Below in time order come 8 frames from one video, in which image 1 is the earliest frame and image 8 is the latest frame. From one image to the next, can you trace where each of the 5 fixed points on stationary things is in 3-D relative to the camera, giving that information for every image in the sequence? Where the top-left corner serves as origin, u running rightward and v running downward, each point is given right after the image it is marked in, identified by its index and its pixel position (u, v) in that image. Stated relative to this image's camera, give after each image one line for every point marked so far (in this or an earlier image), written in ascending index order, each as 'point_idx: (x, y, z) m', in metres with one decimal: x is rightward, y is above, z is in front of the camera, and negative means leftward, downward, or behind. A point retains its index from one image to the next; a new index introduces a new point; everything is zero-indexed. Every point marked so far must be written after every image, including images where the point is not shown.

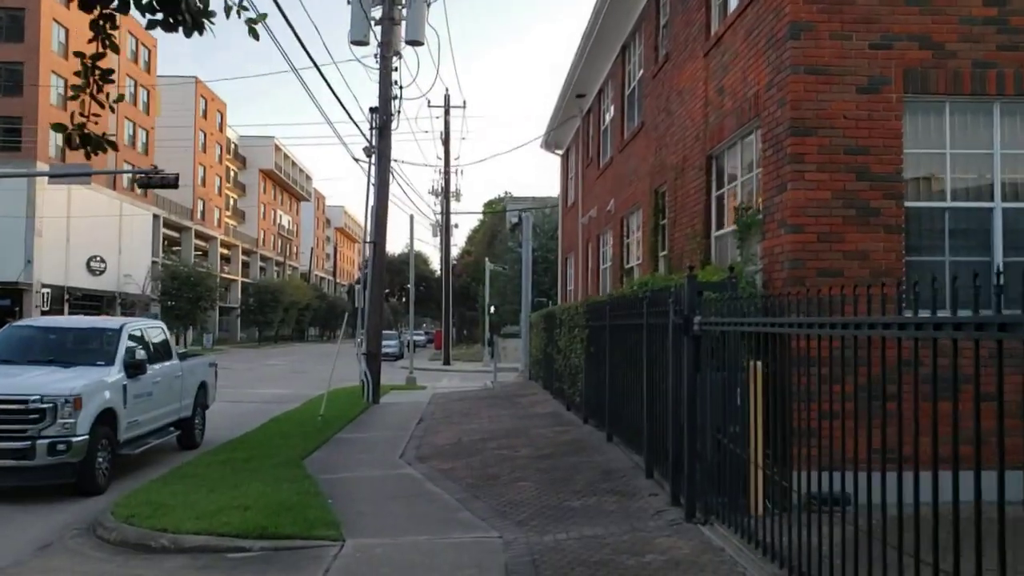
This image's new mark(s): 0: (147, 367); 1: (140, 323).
0: (-5.1, -1.1, +13.4) m
1: (-5.4, -0.5, +13.8) m
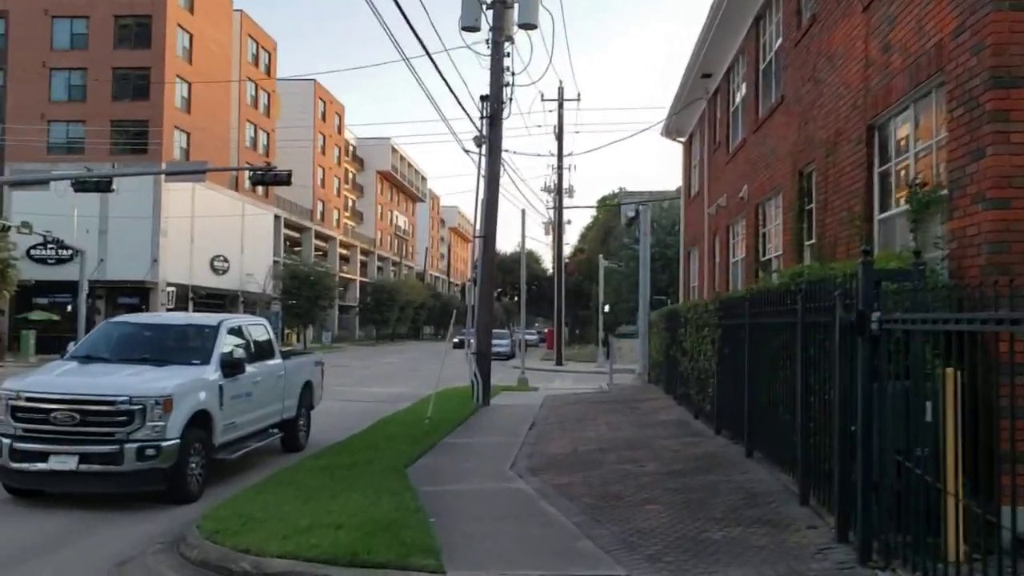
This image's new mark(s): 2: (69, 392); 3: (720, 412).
0: (-3.5, -1.0, +12.6) m
1: (-3.8, -0.4, +13.1) m
2: (-4.7, -1.1, +10.1) m
3: (+2.9, -1.7, +13.2) m
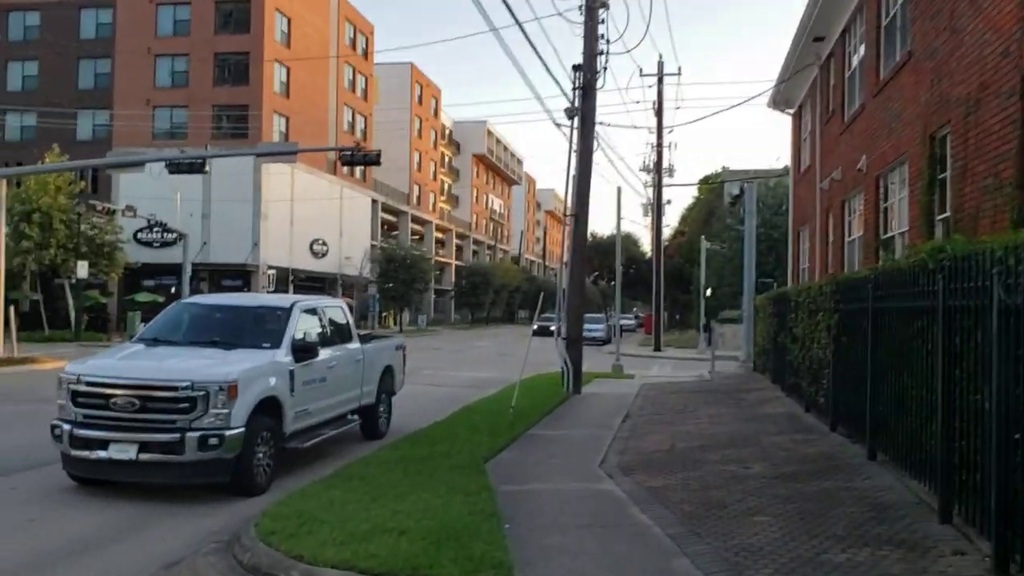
0: (-2.4, -0.8, +11.9) m
1: (-2.6, -0.1, +12.4) m
2: (-3.9, -0.9, +9.6) m
3: (+4.0, -1.5, +11.8) m
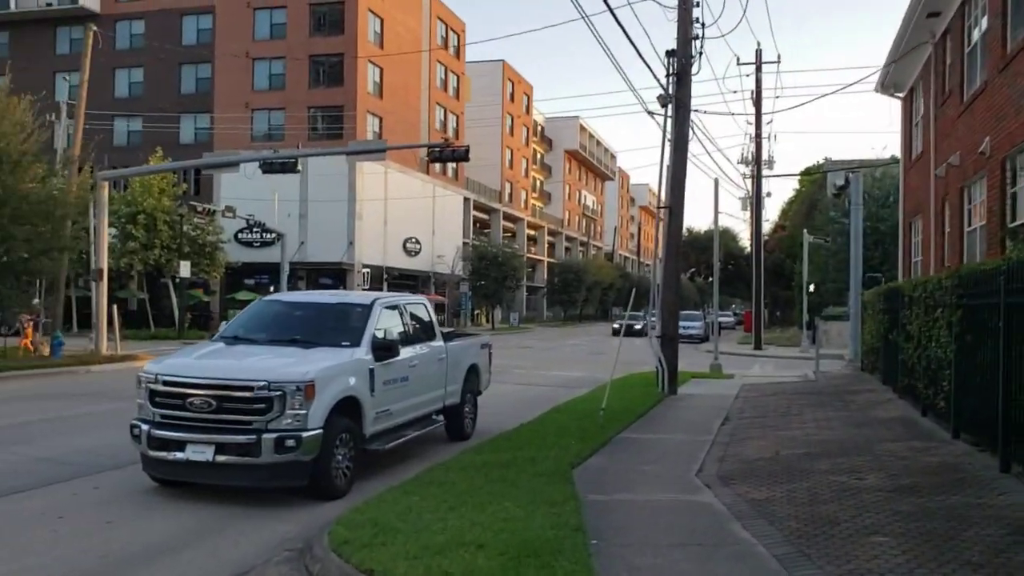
0: (-1.3, -0.7, +11.5) m
1: (-1.5, -0.1, +12.0) m
2: (-3.0, -0.9, +9.3) m
3: (+5.1, -1.4, +10.8) m
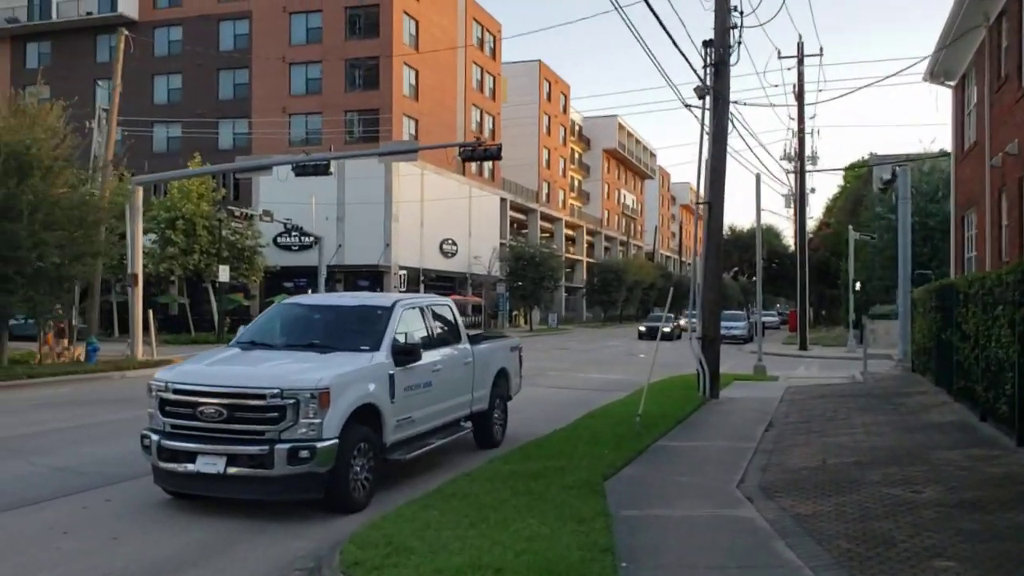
0: (-1.0, -0.8, +11.0) m
1: (-1.1, -0.1, +11.5) m
2: (-2.8, -0.9, +8.9) m
3: (+5.4, -1.3, +10.0) m
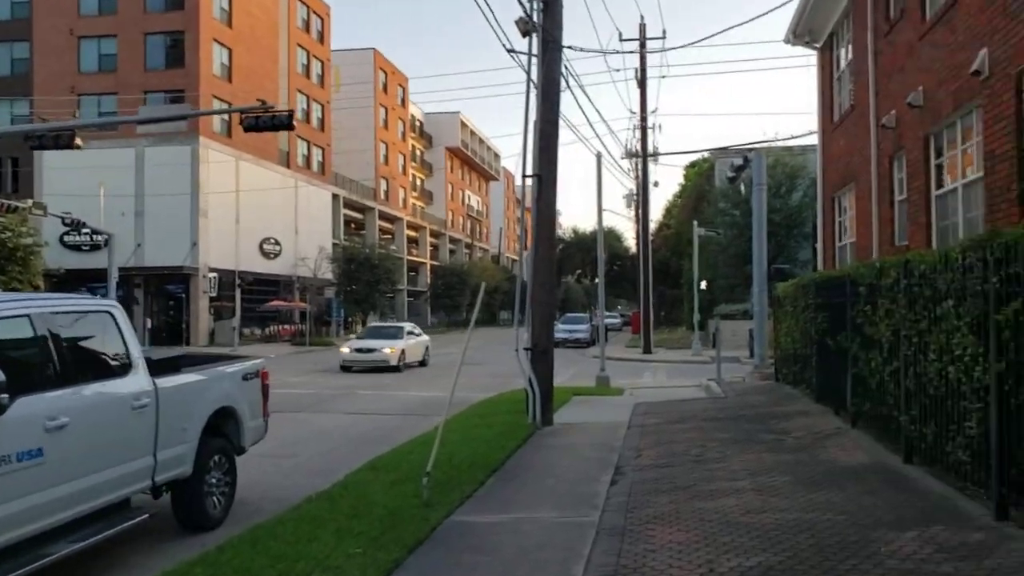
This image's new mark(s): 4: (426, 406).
0: (-3.2, -0.7, +6.3) m
1: (-3.4, -0.1, +6.8) m
2: (-4.6, -0.9, +3.9) m
3: (+3.3, -1.2, +6.3) m
4: (-1.8, -2.4, +19.3) m
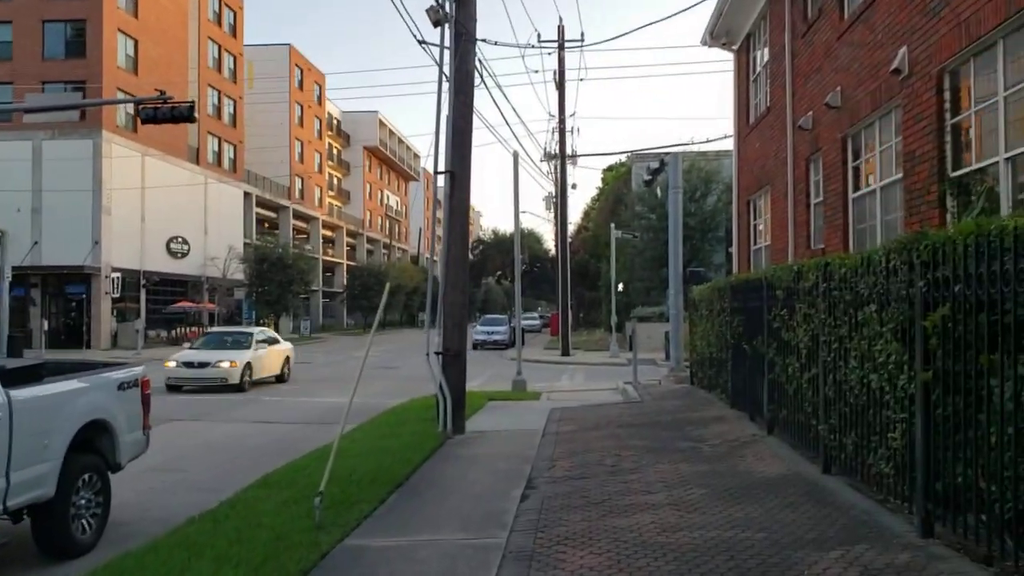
0: (-3.8, -0.7, +5.4) m
1: (-4.0, -0.1, +5.9) m
2: (-5.0, -0.9, +2.9) m
3: (+2.7, -1.3, +6.0) m
4: (-3.5, -2.4, +18.5) m
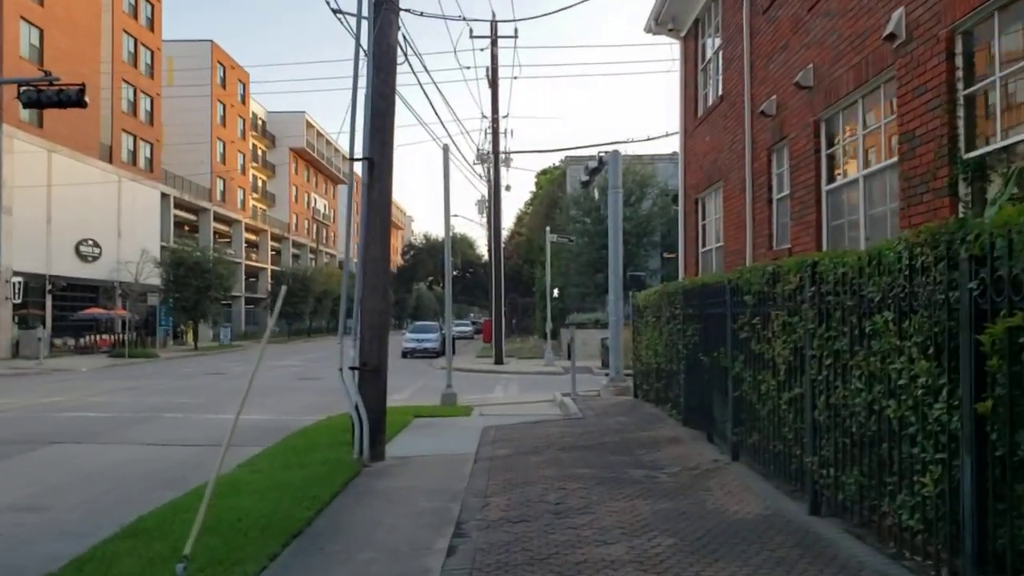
0: (-4.1, -0.7, +3.5) m
1: (-4.4, -0.1, +4.0) m
2: (-5.1, -0.8, +0.9) m
3: (+2.3, -1.3, +4.5) m
4: (-4.8, -2.5, +16.5) m
